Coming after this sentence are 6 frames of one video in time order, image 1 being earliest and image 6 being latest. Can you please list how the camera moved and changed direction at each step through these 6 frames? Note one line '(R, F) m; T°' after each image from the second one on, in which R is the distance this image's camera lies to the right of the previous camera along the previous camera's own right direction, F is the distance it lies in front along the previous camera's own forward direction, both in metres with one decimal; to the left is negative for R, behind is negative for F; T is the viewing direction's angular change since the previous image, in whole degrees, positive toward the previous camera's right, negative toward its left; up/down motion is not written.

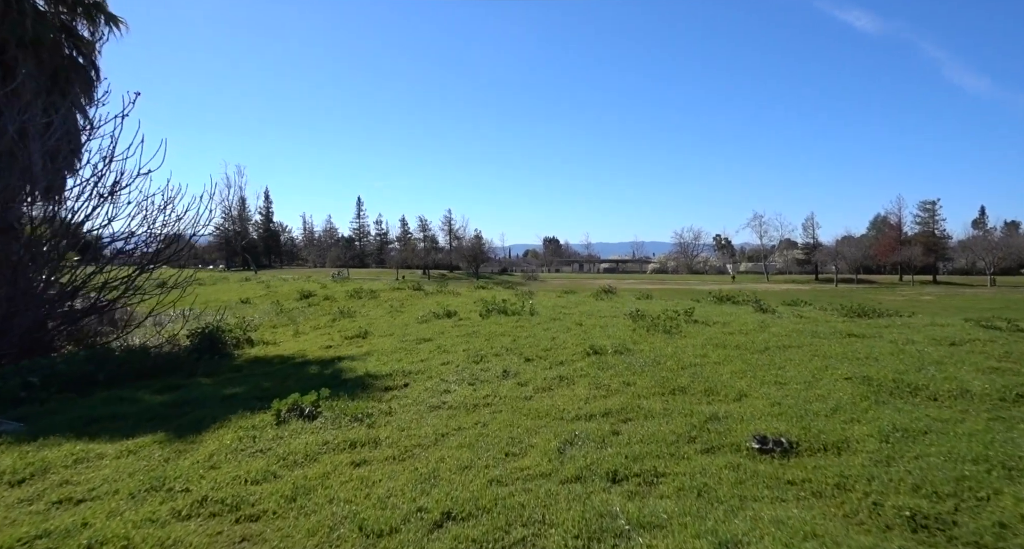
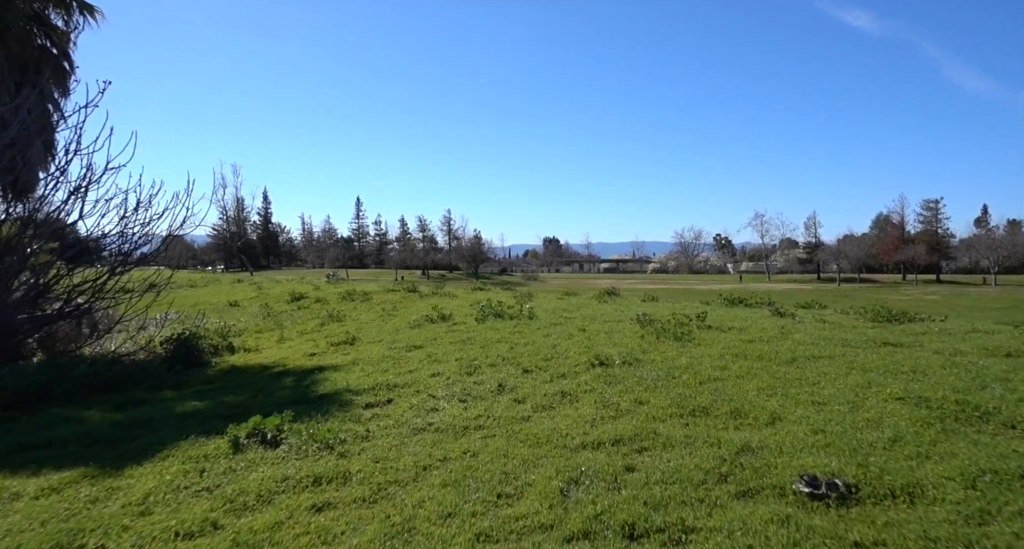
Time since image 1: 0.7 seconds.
(+0.1, +1.2) m; 0°
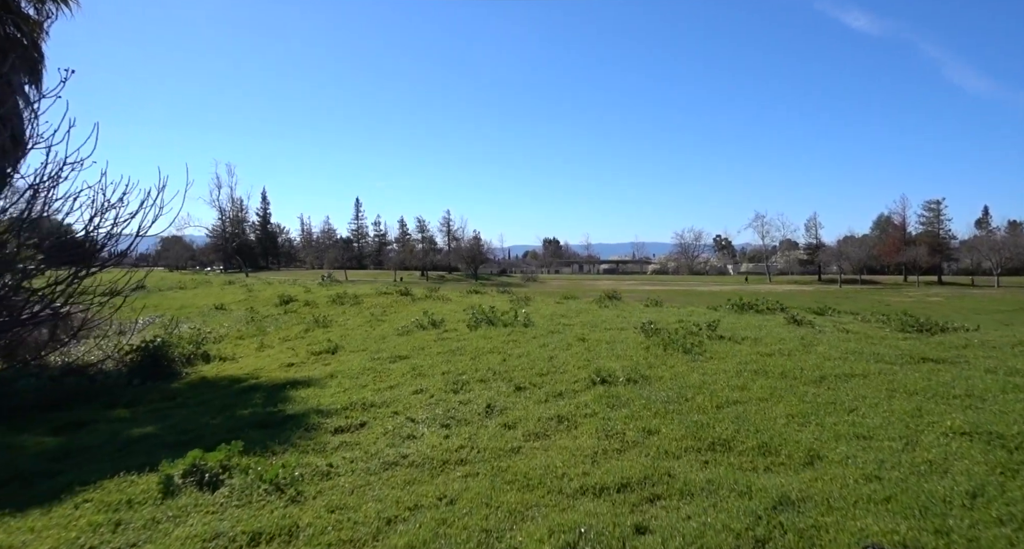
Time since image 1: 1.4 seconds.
(+0.1, +1.2) m; 0°
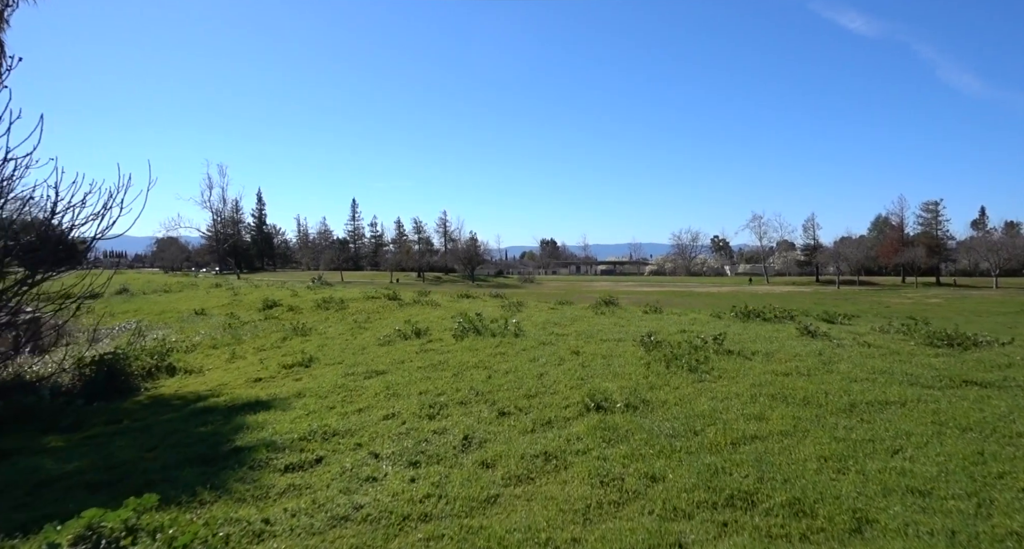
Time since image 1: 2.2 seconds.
(+0.2, +1.3) m; 0°
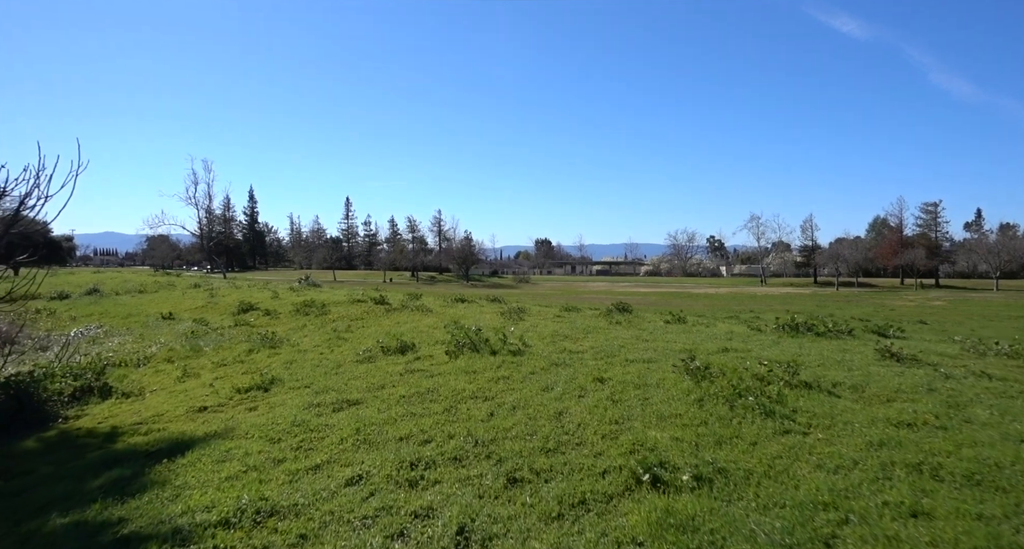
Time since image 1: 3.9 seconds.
(-0.2, +2.7) m; 0°
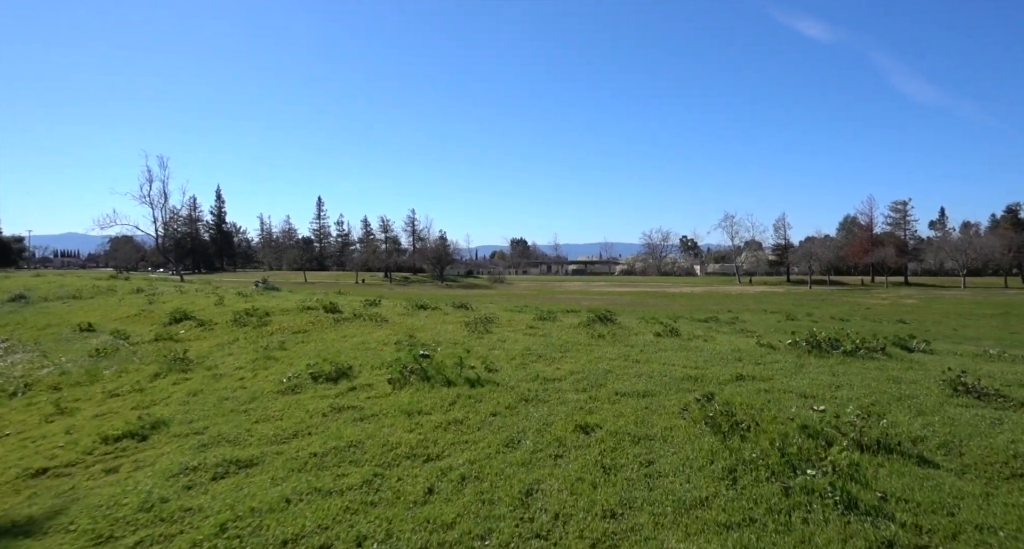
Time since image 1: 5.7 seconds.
(+0.3, +2.8) m; +2°
